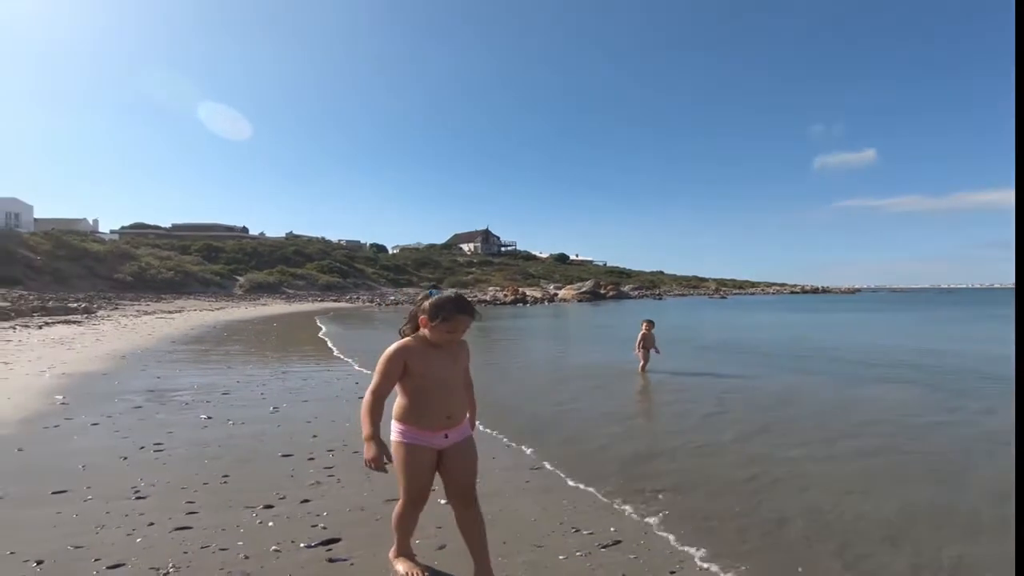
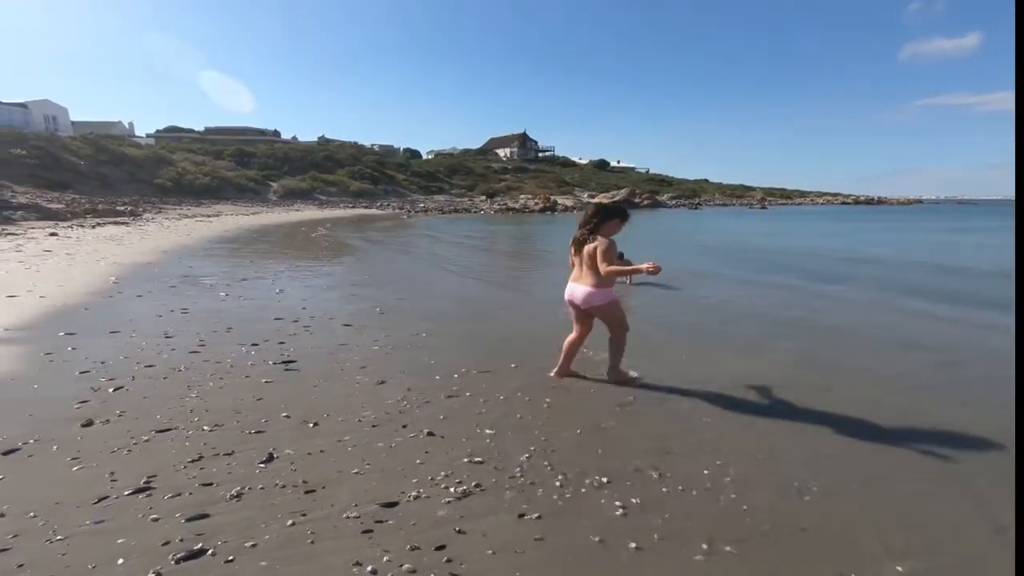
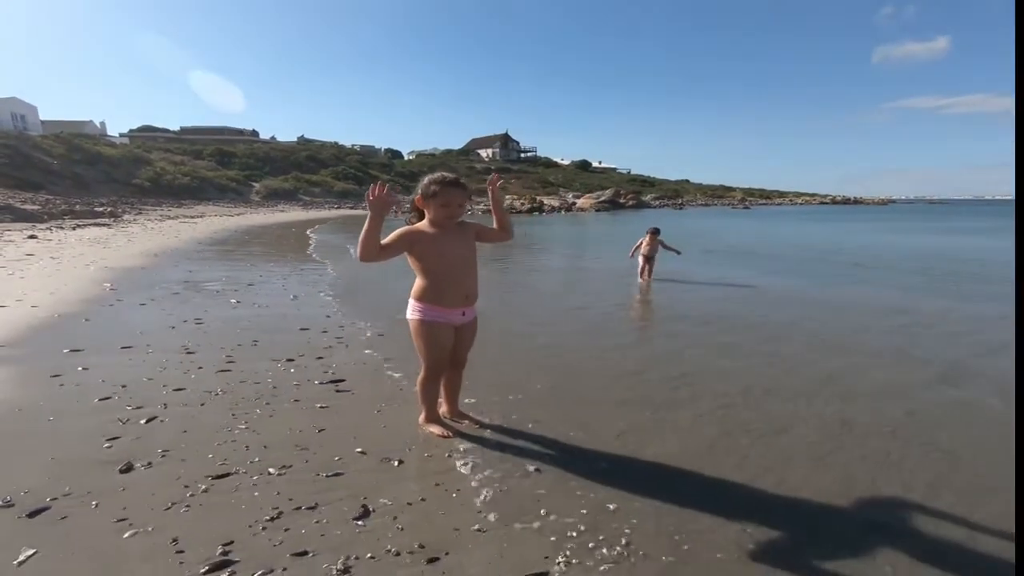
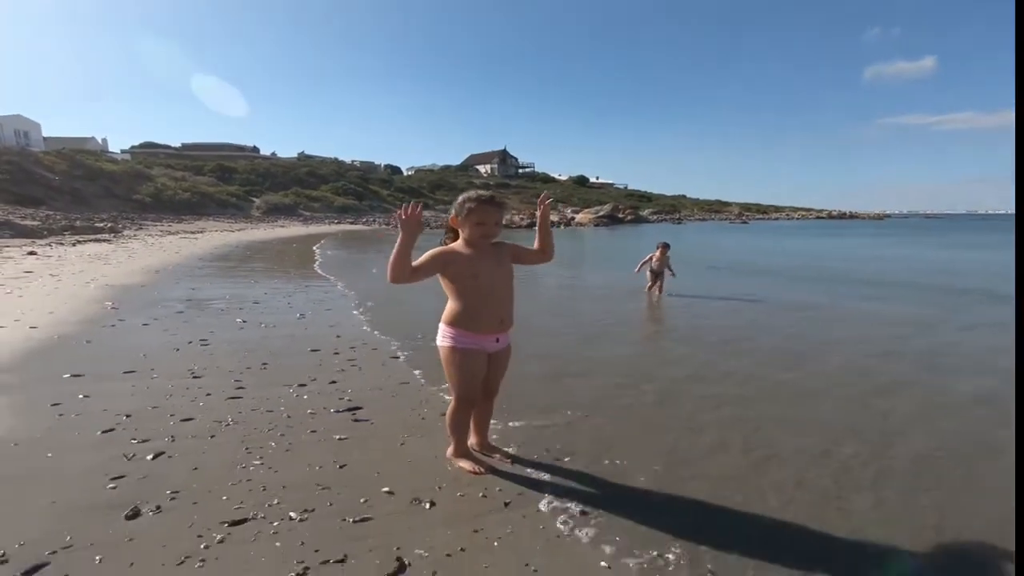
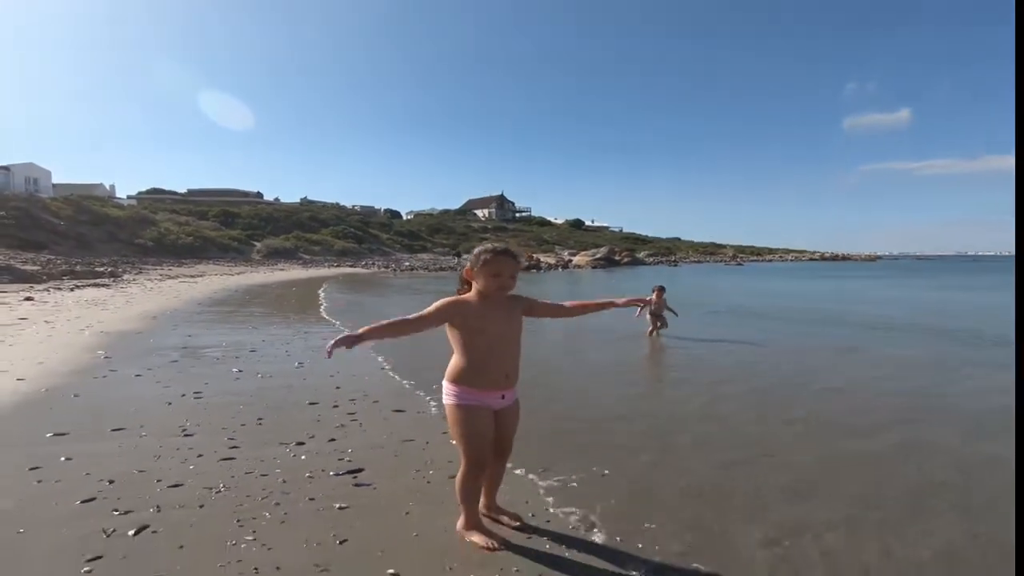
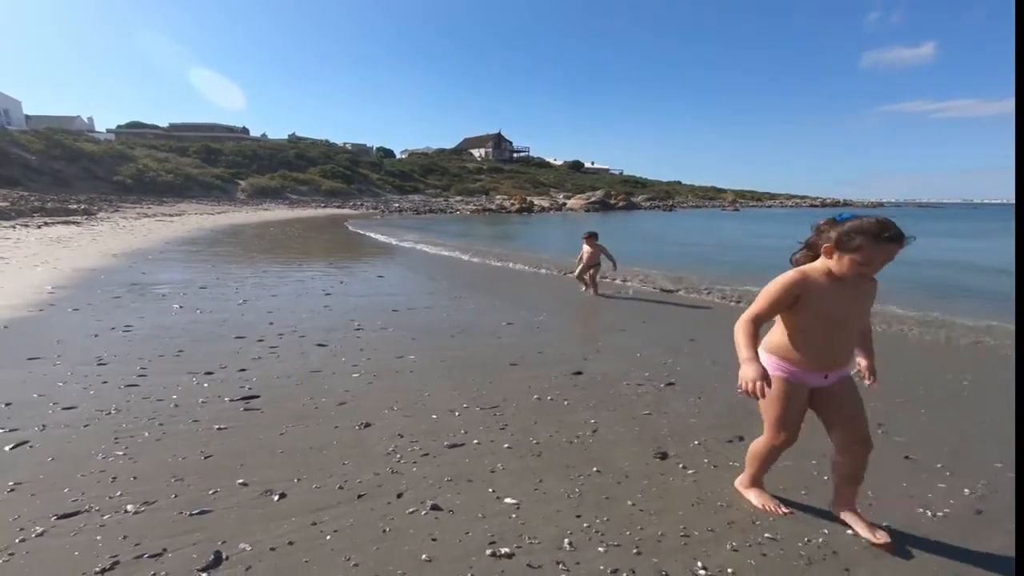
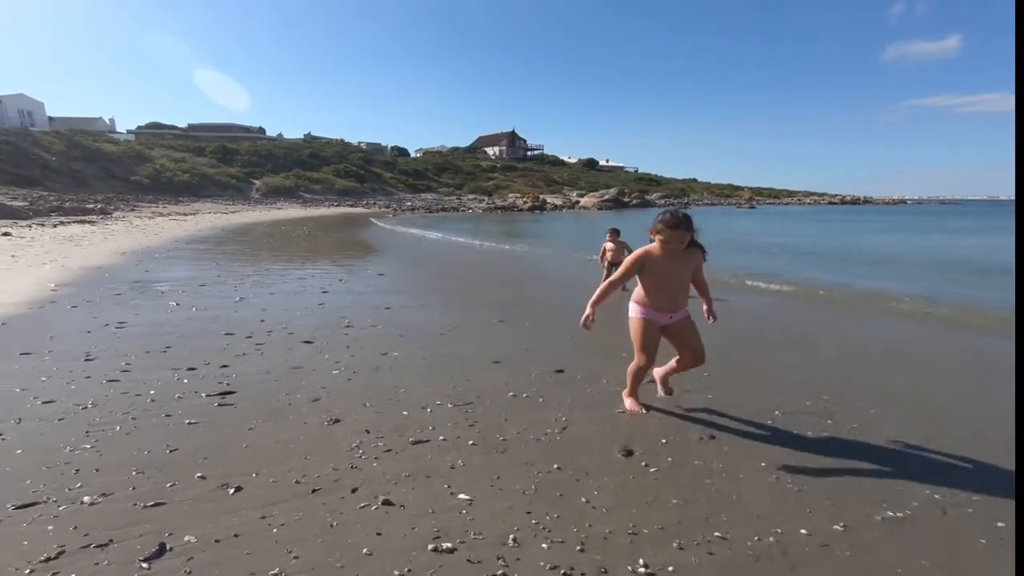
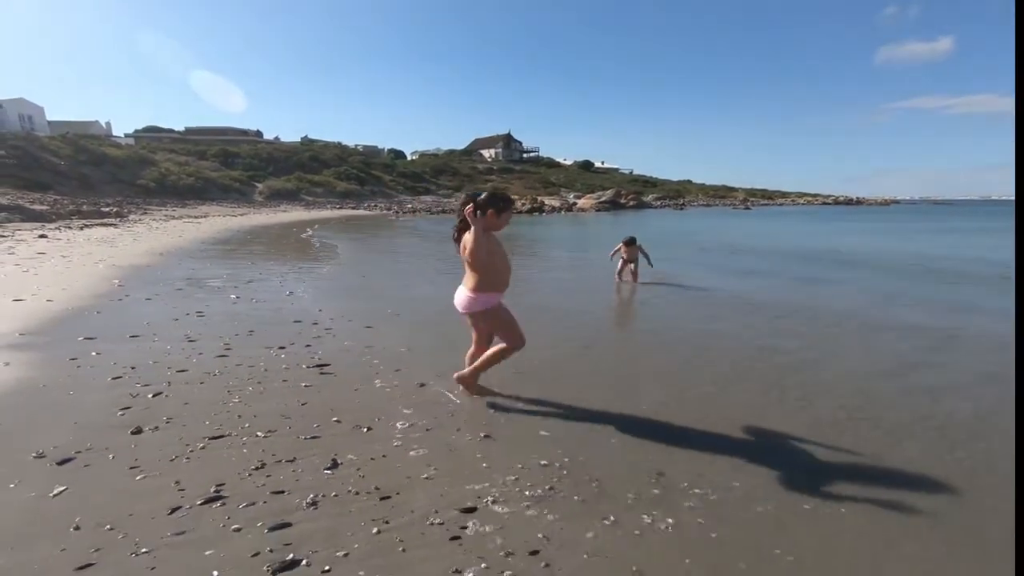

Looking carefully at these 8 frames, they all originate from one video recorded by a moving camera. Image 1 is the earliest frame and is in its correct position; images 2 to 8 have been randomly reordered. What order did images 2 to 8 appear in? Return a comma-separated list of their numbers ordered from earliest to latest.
5, 4, 3, 8, 2, 7, 6
